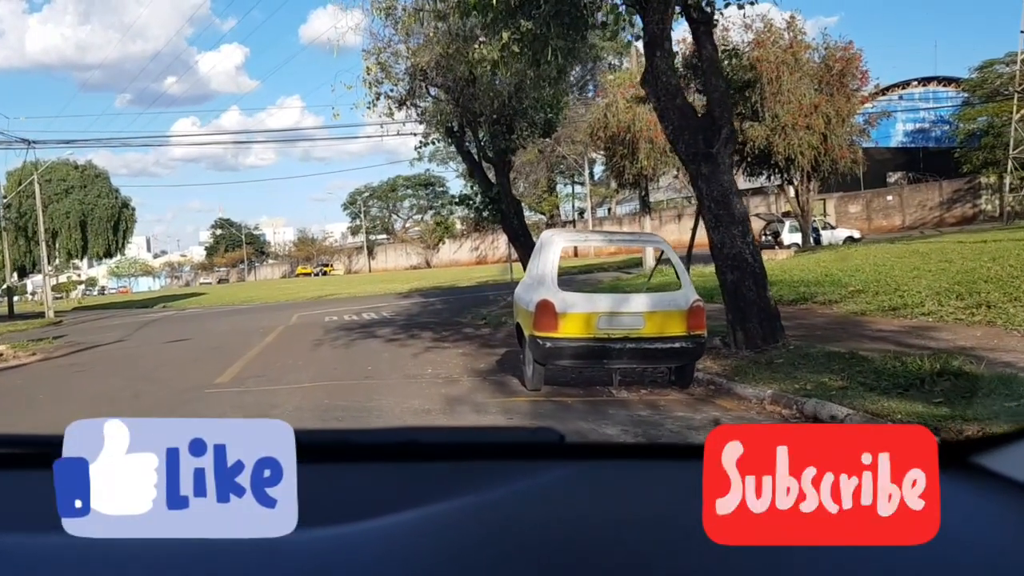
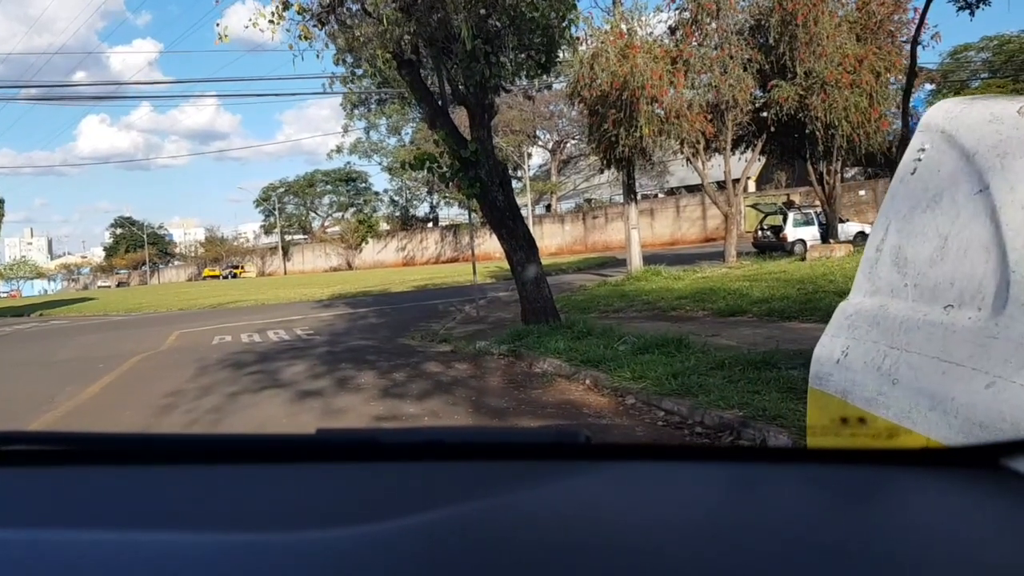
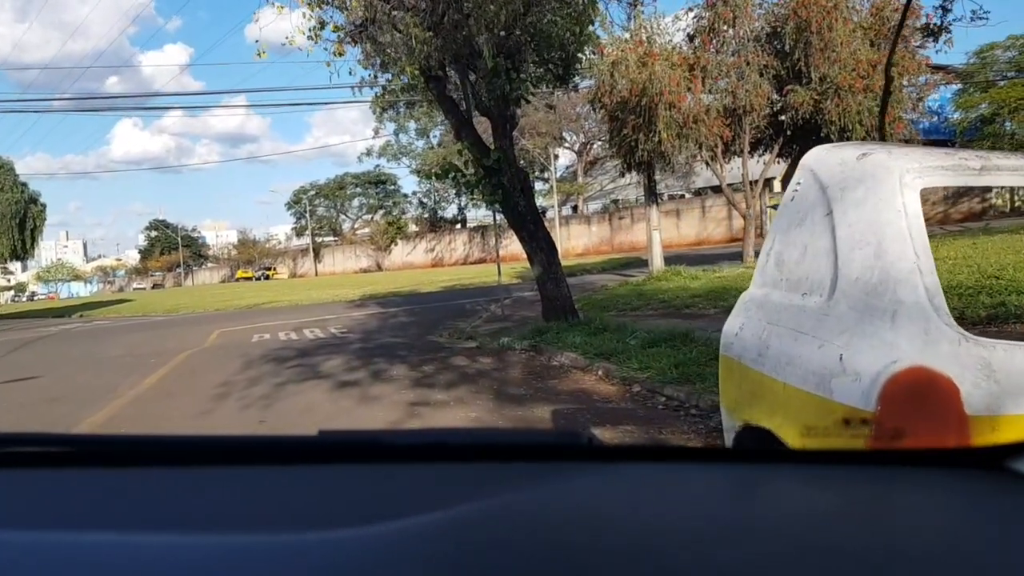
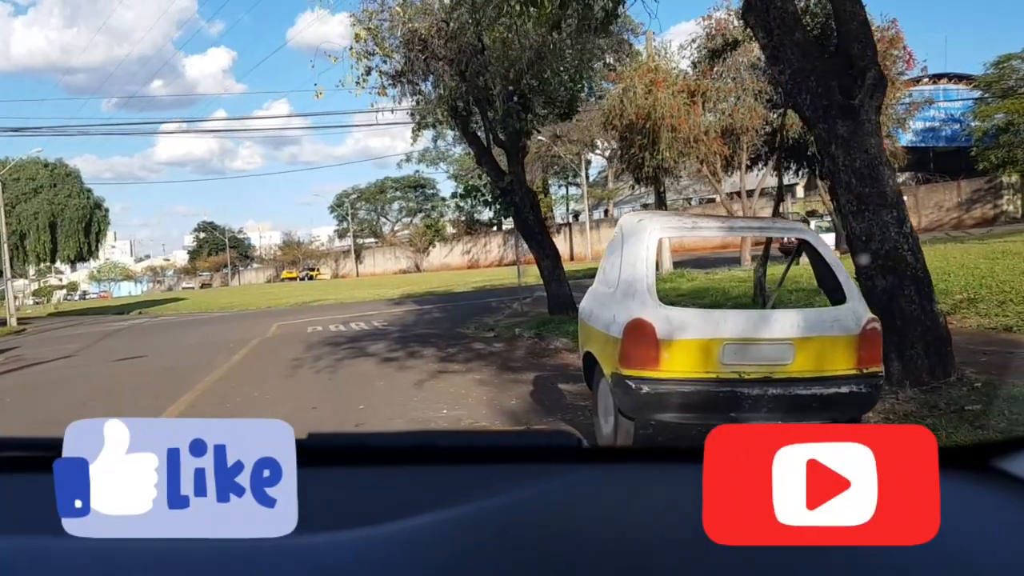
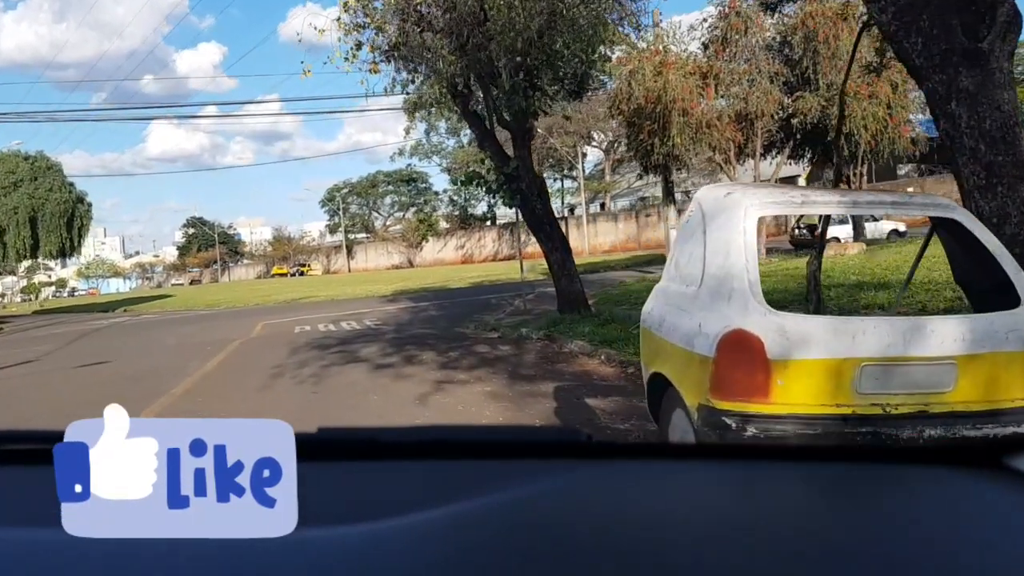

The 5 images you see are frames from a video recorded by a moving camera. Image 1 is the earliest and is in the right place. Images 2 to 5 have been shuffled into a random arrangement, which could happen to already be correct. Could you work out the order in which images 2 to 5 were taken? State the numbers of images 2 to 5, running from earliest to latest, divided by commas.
4, 5, 3, 2
